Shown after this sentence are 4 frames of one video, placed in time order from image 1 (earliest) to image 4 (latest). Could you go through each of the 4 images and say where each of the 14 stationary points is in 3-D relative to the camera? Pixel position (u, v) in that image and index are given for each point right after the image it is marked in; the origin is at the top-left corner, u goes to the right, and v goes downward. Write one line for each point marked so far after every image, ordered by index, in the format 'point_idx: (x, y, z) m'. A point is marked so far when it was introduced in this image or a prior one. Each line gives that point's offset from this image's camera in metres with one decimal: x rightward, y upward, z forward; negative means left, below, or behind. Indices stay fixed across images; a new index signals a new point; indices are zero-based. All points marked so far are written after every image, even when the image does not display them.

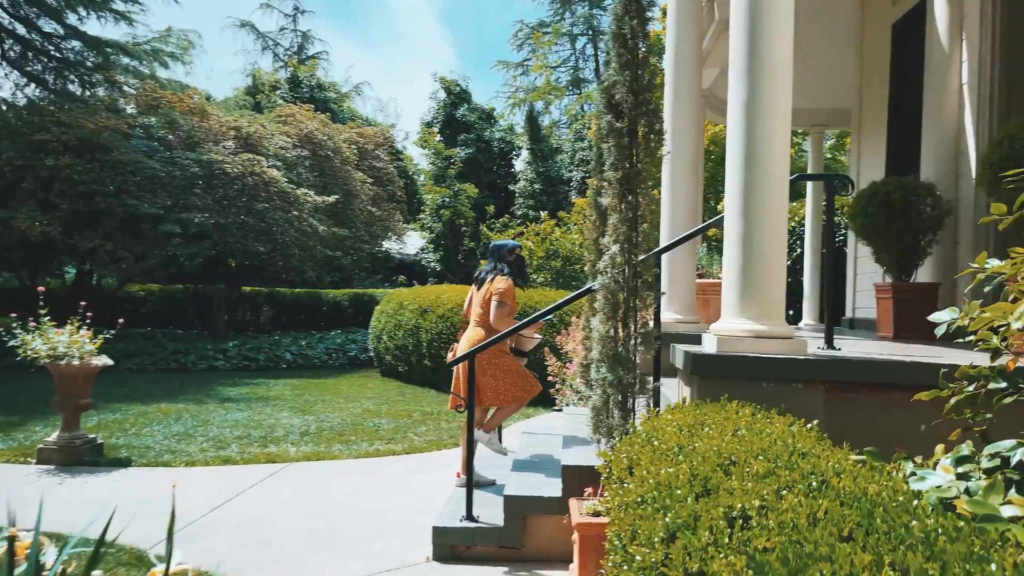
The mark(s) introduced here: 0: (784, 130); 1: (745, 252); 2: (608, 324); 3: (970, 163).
0: (+1.3, +0.8, +3.9) m
1: (+1.1, +0.2, +3.8) m
2: (+0.5, -0.2, +3.9) m
3: (+3.4, +0.9, +6.1) m
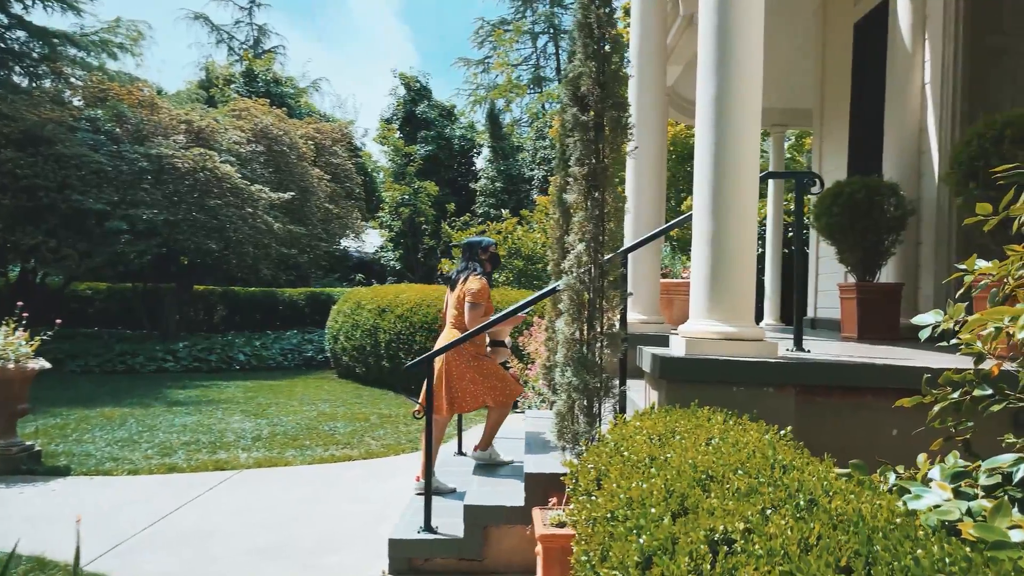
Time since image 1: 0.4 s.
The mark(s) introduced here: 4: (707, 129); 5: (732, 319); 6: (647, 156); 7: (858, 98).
0: (+1.1, +0.7, +3.7) m
1: (+0.9, +0.2, +3.7) m
2: (+0.3, -0.2, +3.7) m
3: (+3.2, +0.9, +6.0) m
4: (+0.9, +0.7, +3.8) m
5: (+1.0, -0.2, +3.7) m
6: (+1.0, +1.0, +6.1) m
7: (+3.2, +1.7, +7.4) m
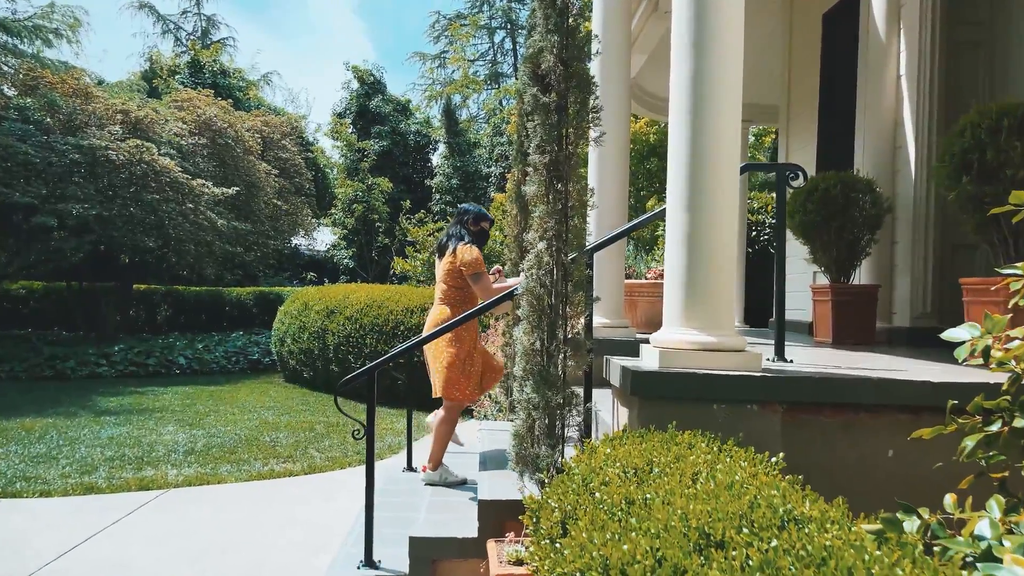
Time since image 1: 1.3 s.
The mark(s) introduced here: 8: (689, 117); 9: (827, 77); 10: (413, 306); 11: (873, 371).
0: (+0.9, +0.7, +3.3) m
1: (+0.7, +0.2, +3.3) m
2: (+0.1, -0.2, +3.3) m
3: (+2.8, +0.9, +5.7) m
4: (+0.7, +0.7, +3.4) m
5: (+0.8, -0.2, +3.3) m
6: (+0.7, +1.0, +5.7) m
7: (+2.8, +1.7, +7.1) m
8: (+0.7, +0.7, +3.3) m
9: (+2.8, +1.9, +7.2) m
10: (-1.2, -0.2, +9.7) m
11: (+1.5, -0.4, +3.4) m
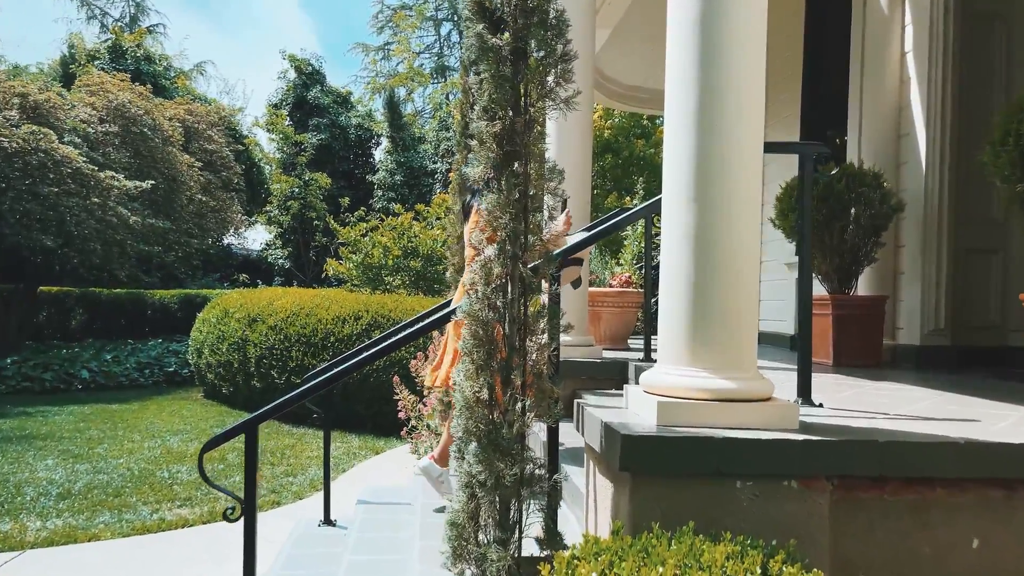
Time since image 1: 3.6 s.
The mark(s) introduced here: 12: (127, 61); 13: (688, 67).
0: (+0.7, +0.7, +2.4) m
1: (+0.5, +0.1, +2.4) m
2: (-0.1, -0.3, +2.3) m
3: (+2.5, +0.9, +4.9) m
4: (+0.5, +0.7, +2.4) m
5: (+0.6, -0.2, +2.3) m
6: (+0.4, +0.9, +4.7) m
7: (+2.4, +1.7, +6.3) m
8: (+0.6, +0.6, +2.4) m
9: (+2.4, +1.8, +6.4) m
10: (-1.8, -0.3, +8.6) m
11: (+1.3, -0.4, +2.5) m
12: (-9.0, +5.3, +18.7) m
13: (+0.5, +0.7, +2.4) m
